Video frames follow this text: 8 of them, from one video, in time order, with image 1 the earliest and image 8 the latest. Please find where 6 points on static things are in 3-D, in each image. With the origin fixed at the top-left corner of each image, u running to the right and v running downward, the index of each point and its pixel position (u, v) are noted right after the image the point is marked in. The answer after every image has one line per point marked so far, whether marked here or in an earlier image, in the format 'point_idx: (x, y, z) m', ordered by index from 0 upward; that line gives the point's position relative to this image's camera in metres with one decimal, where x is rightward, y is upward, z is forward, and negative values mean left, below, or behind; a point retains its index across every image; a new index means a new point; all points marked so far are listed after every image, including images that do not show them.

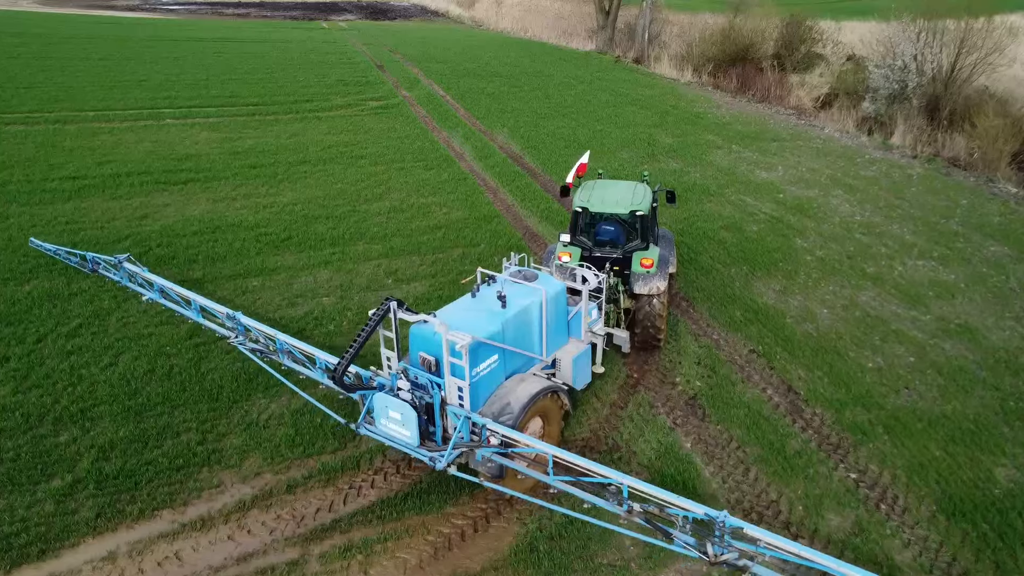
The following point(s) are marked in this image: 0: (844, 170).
0: (+6.1, +2.2, +14.6) m
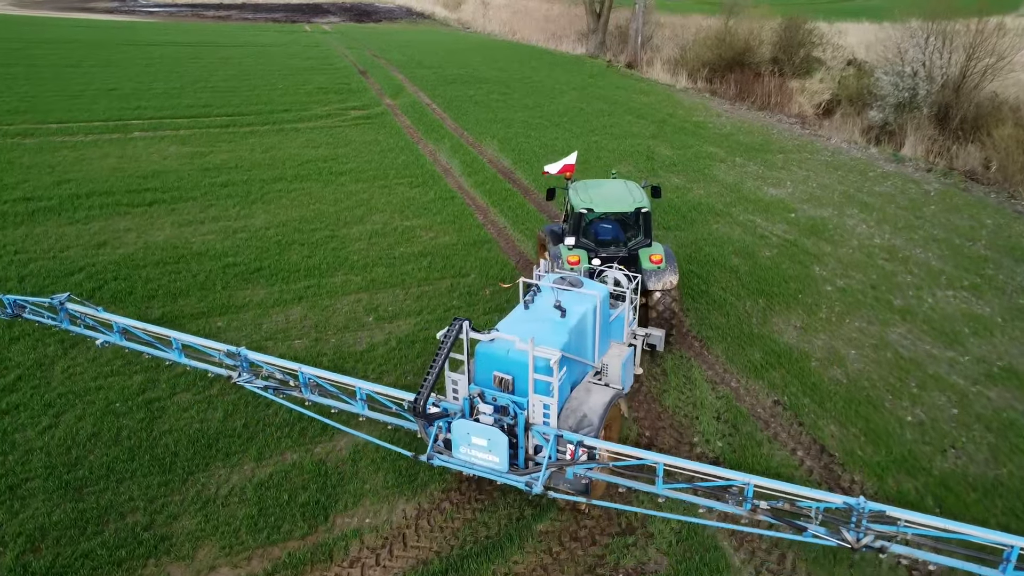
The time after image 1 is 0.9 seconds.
0: (+6.0, +1.8, +13.7) m
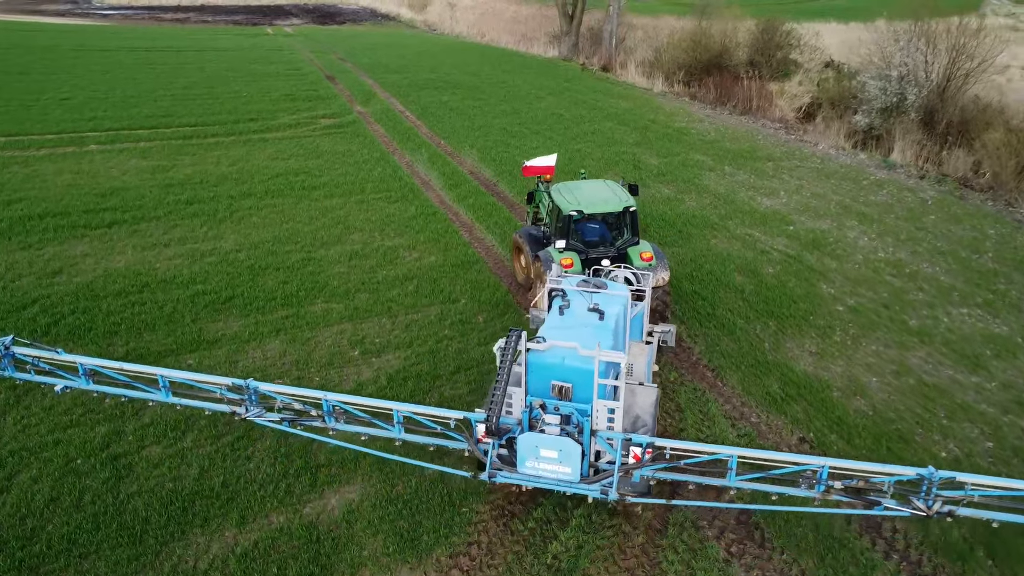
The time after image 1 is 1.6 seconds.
0: (+5.7, +1.6, +13.3) m
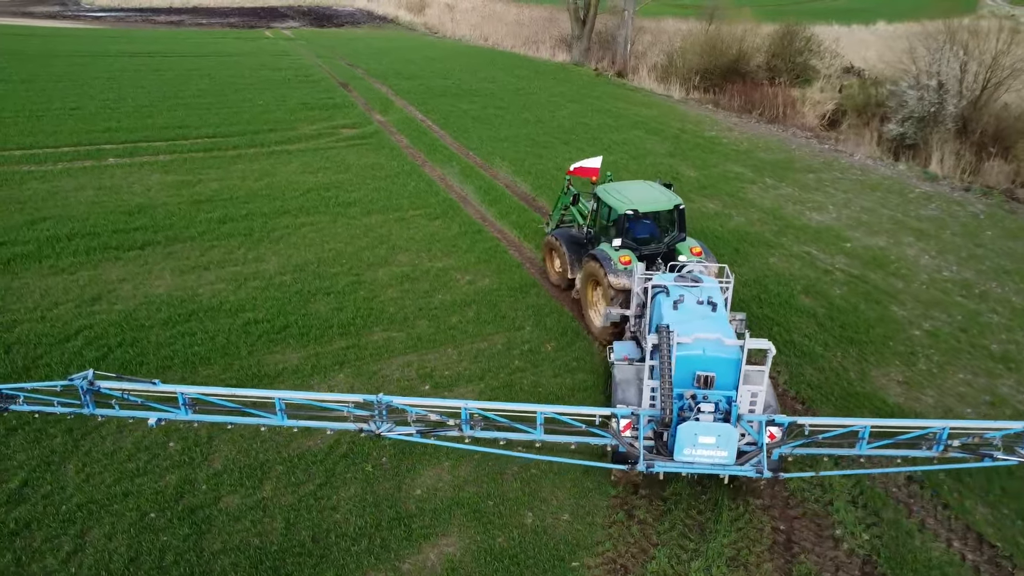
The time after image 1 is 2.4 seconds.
0: (+6.4, +1.3, +13.0) m
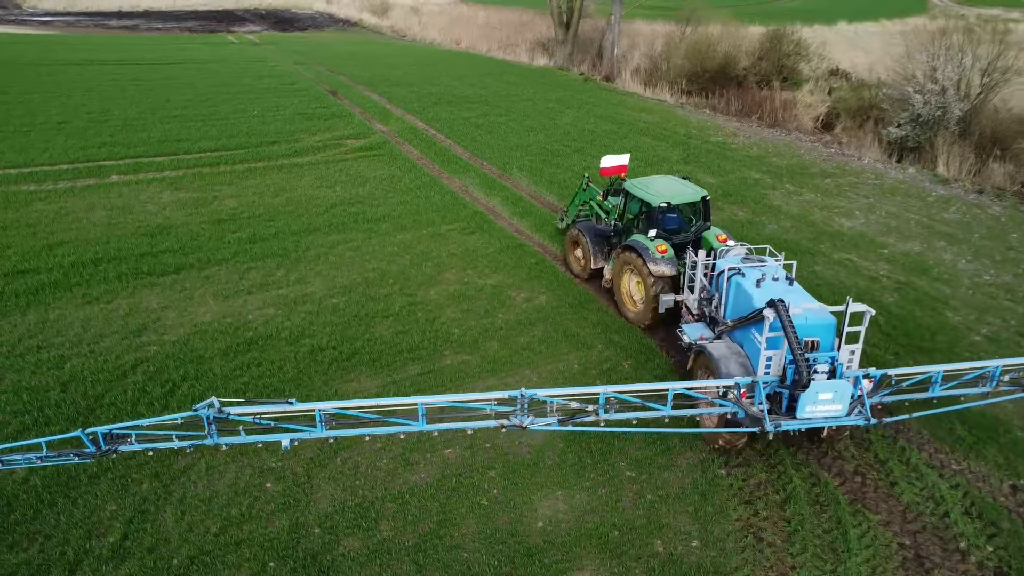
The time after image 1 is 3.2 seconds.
0: (+7.0, +1.3, +13.3) m
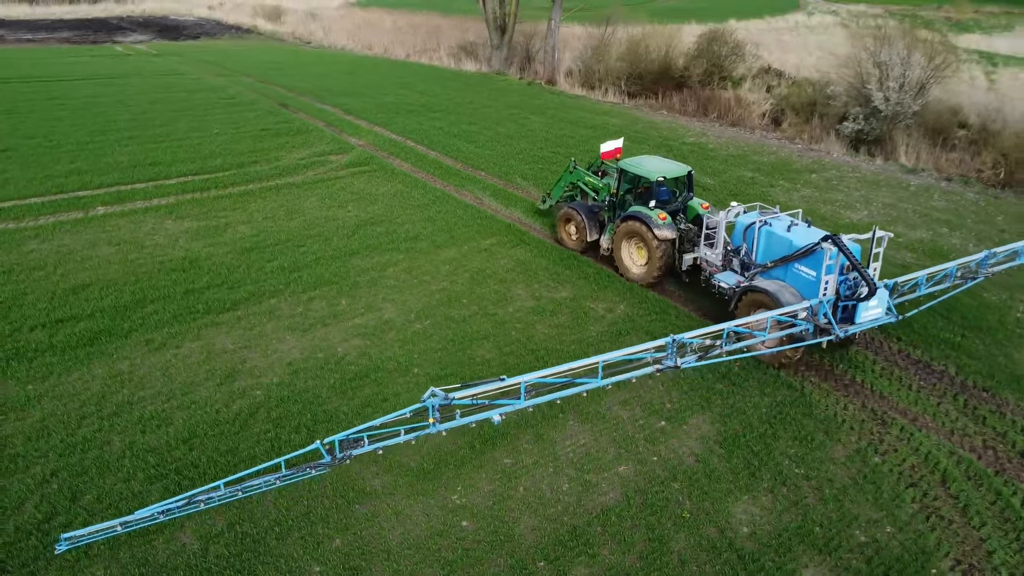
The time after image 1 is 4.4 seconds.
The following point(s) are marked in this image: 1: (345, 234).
0: (+7.4, +1.6, +14.5) m
1: (-2.8, +0.9, +13.0) m
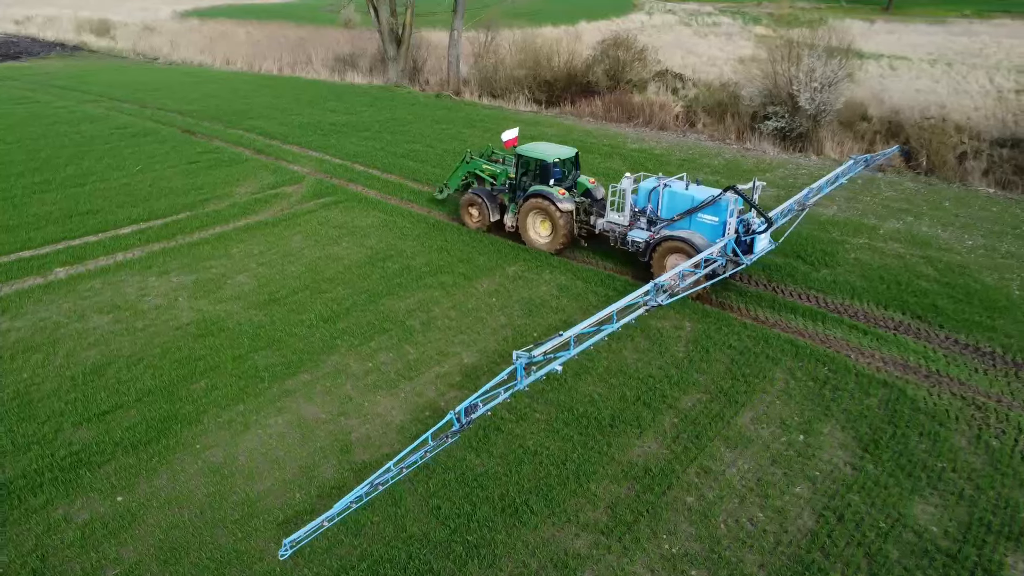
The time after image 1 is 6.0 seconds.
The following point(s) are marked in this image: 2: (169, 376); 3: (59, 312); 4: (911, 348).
0: (+7.1, +1.9, +15.9) m
1: (-2.3, +0.2, +12.1) m
2: (-4.0, -1.0, +9.2) m
3: (-6.2, -0.3, +10.6) m
4: (+5.2, -0.8, +10.3) m
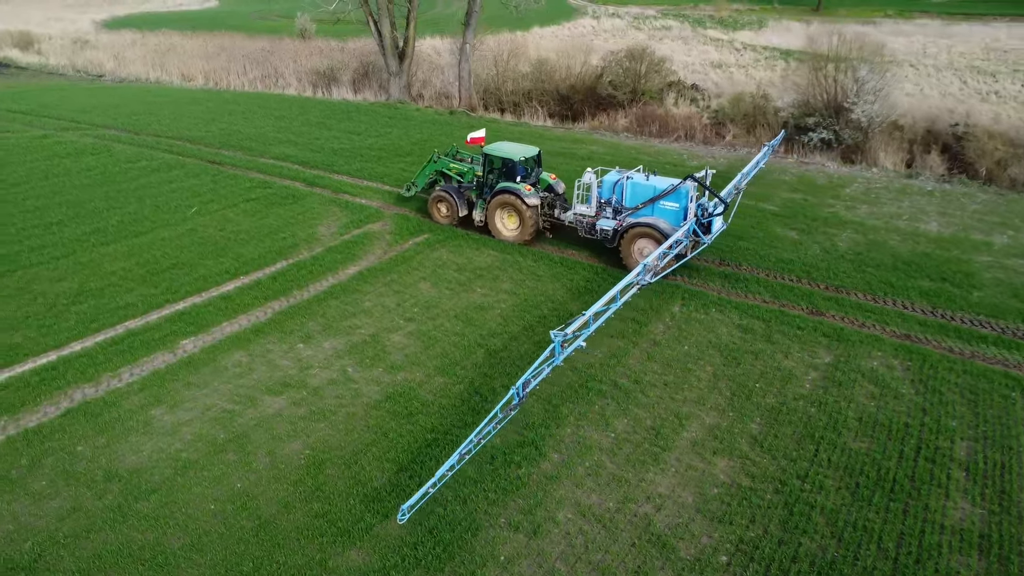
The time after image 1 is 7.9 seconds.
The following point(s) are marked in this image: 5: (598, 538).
0: (+8.9, +1.7, +16.1) m
1: (+0.2, -0.5, +11.1) m
2: (-1.0, -1.9, +8.0) m
3: (-3.4, -1.2, +9.2) m
4: (+7.9, -1.1, +10.4) m
5: (+0.8, -2.3, +7.3) m
